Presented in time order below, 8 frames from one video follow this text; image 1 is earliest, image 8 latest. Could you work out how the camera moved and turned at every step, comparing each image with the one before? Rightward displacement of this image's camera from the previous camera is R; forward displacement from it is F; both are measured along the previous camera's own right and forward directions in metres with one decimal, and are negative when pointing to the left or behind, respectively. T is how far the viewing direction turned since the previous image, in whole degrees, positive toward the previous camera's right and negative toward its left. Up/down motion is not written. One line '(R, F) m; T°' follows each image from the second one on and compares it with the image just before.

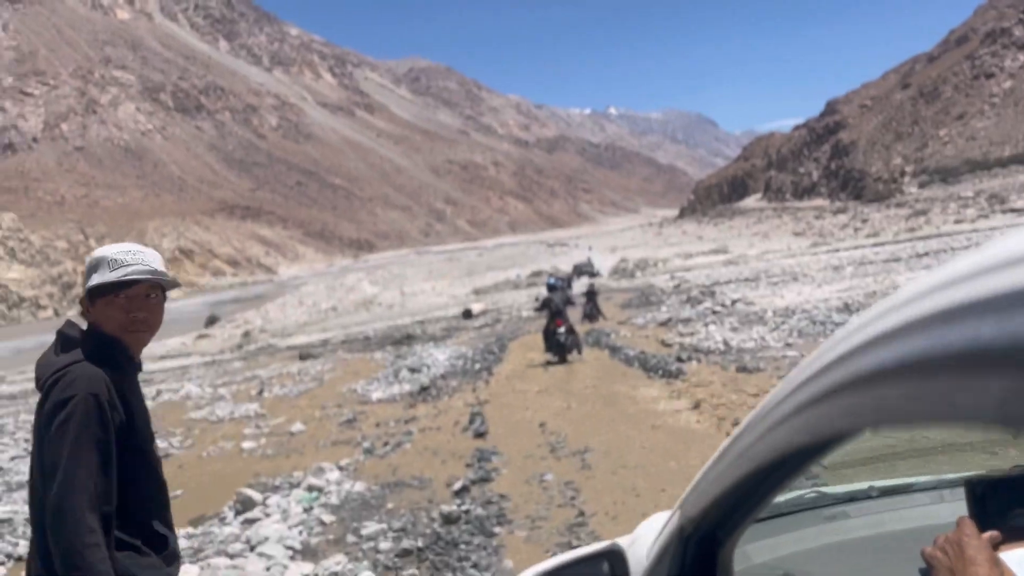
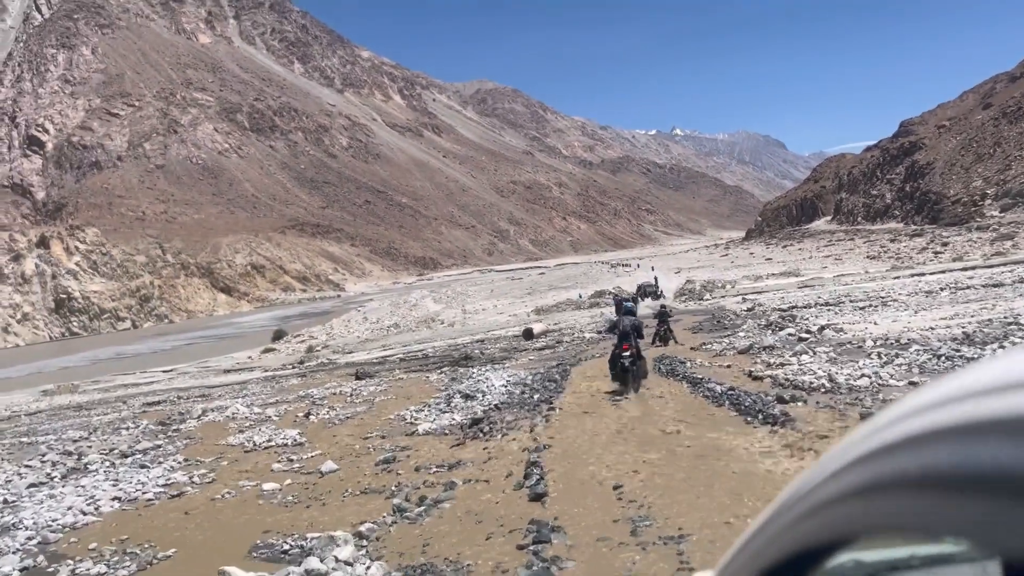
(0.0, +0.4) m; -4°
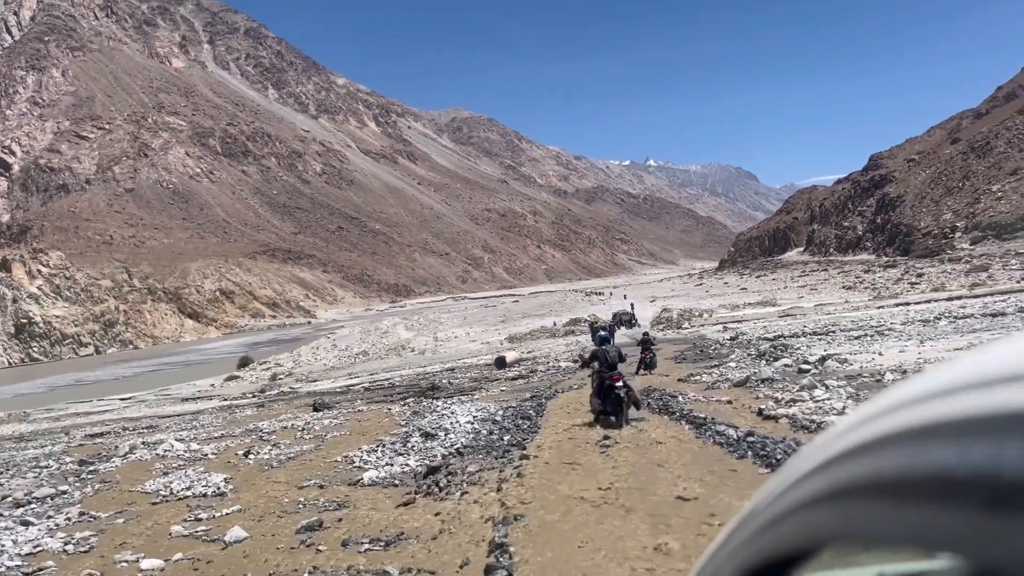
(0.0, +0.4) m; +2°
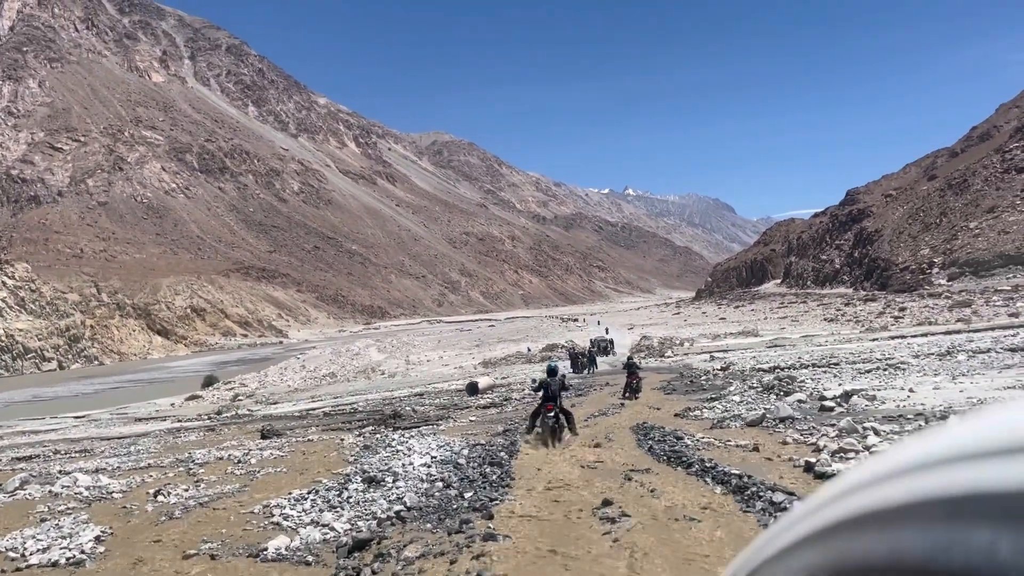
(0.0, +0.6) m; +2°
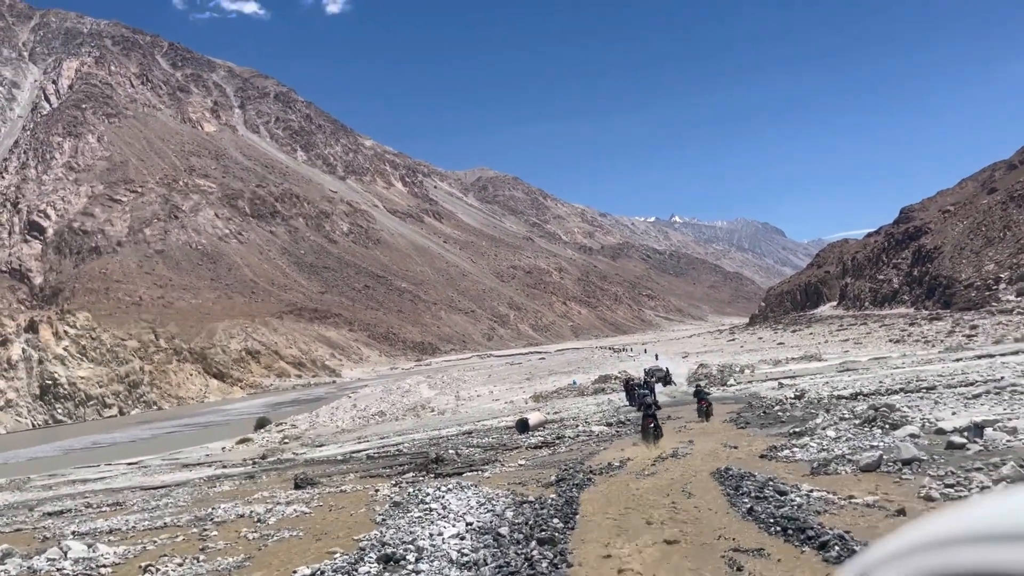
(0.0, +0.5) m; -3°
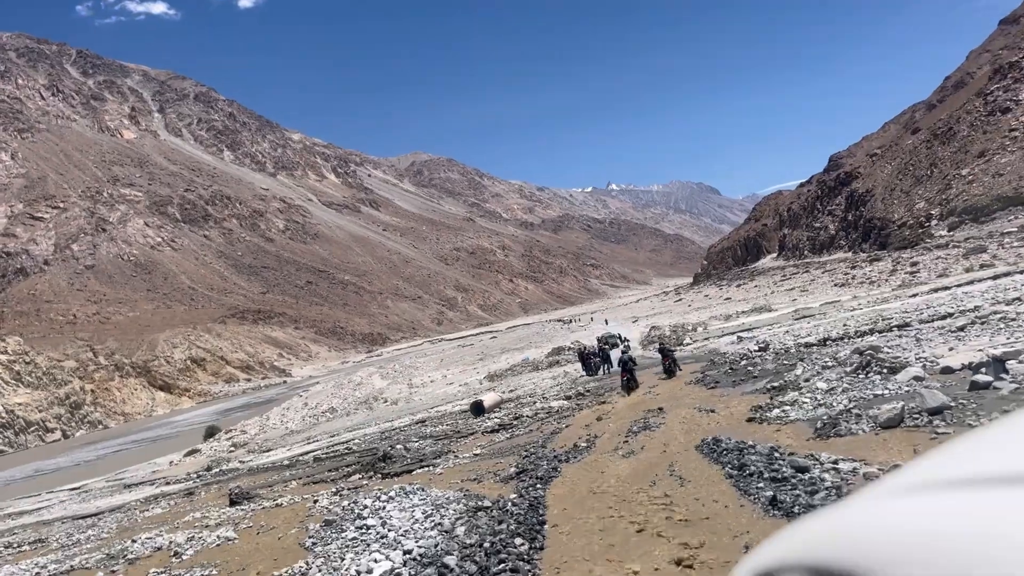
(0.0, +0.5) m; +4°
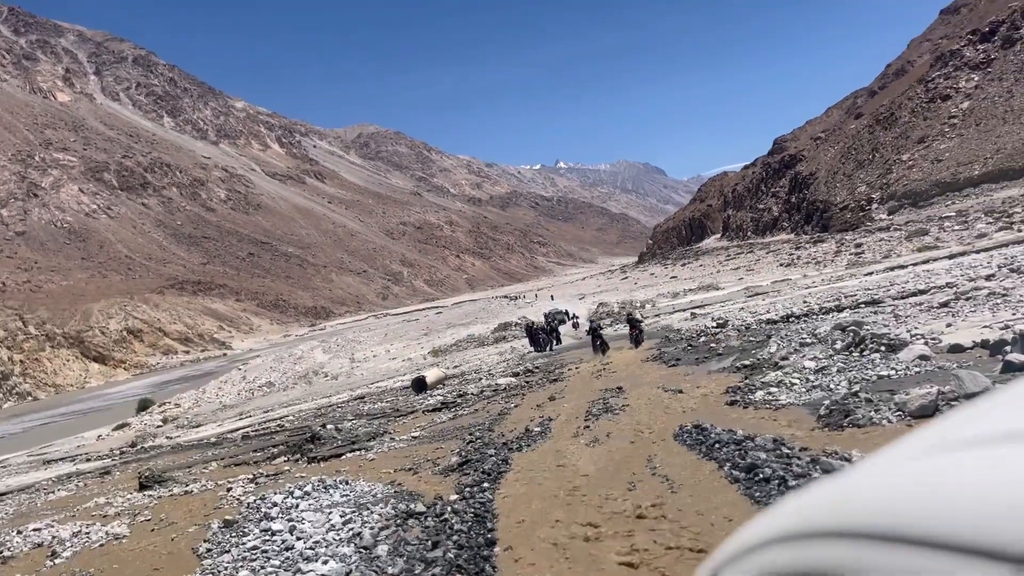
(0.0, +0.4) m; +4°
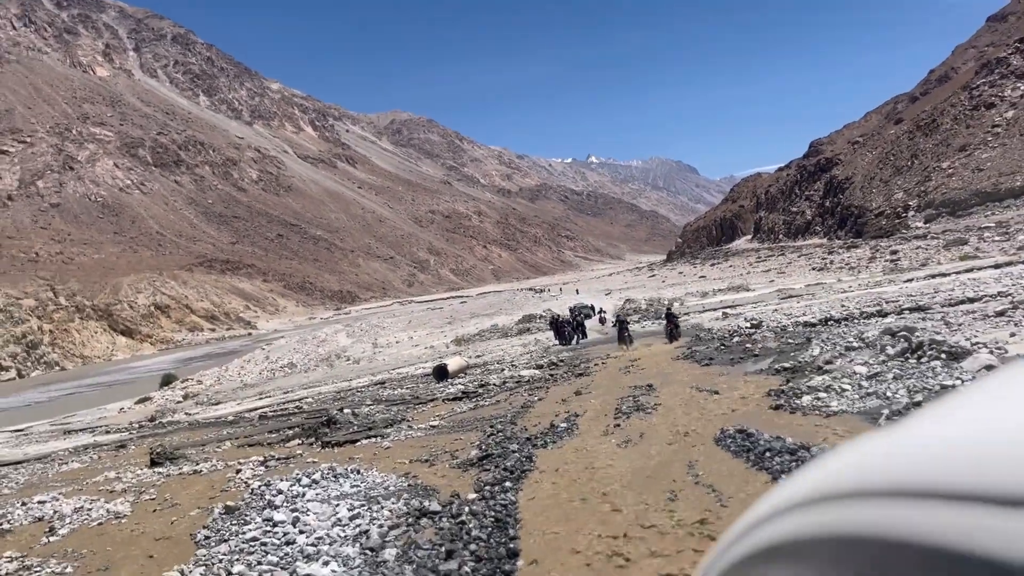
(0.0, +0.2) m; -2°
